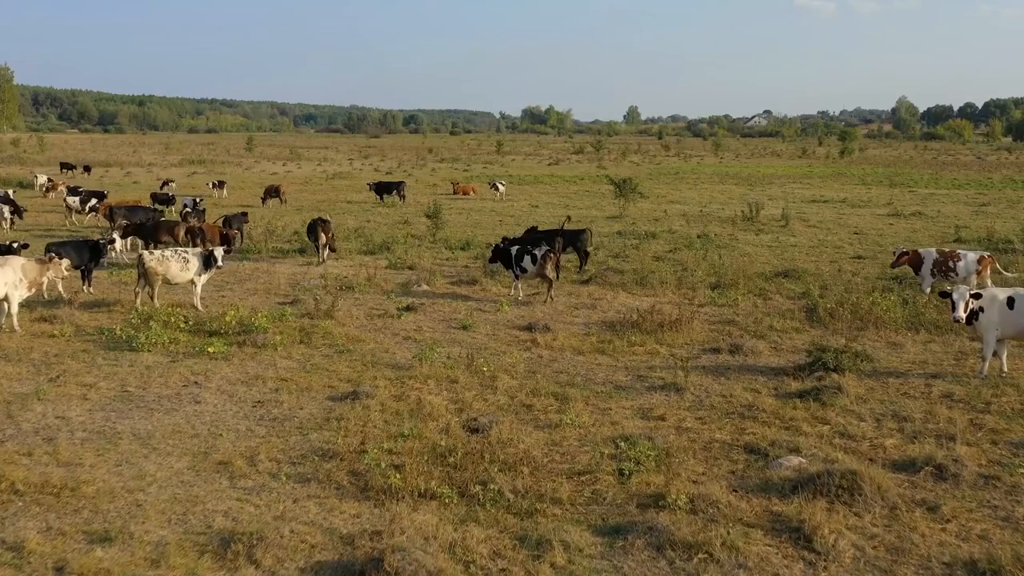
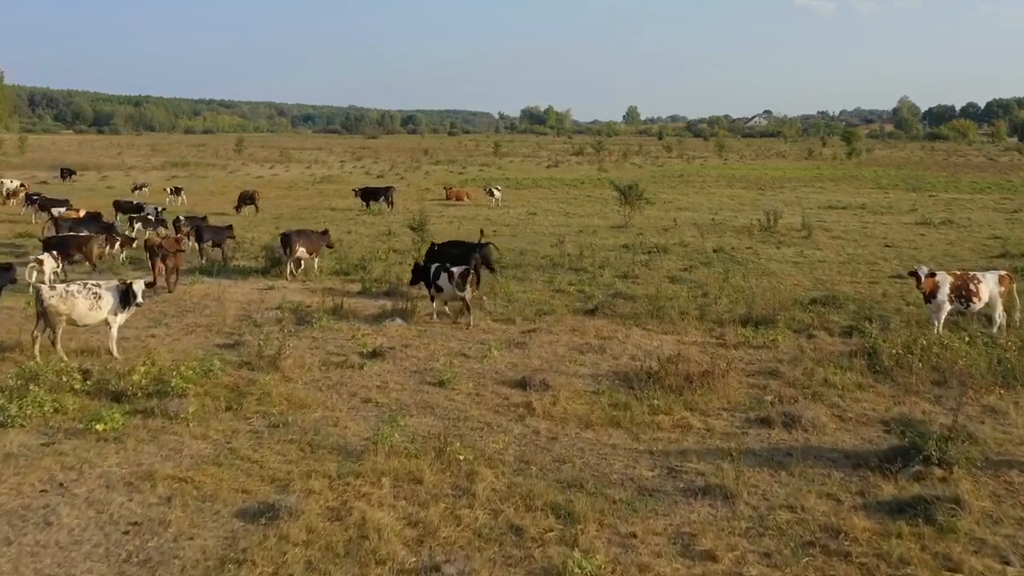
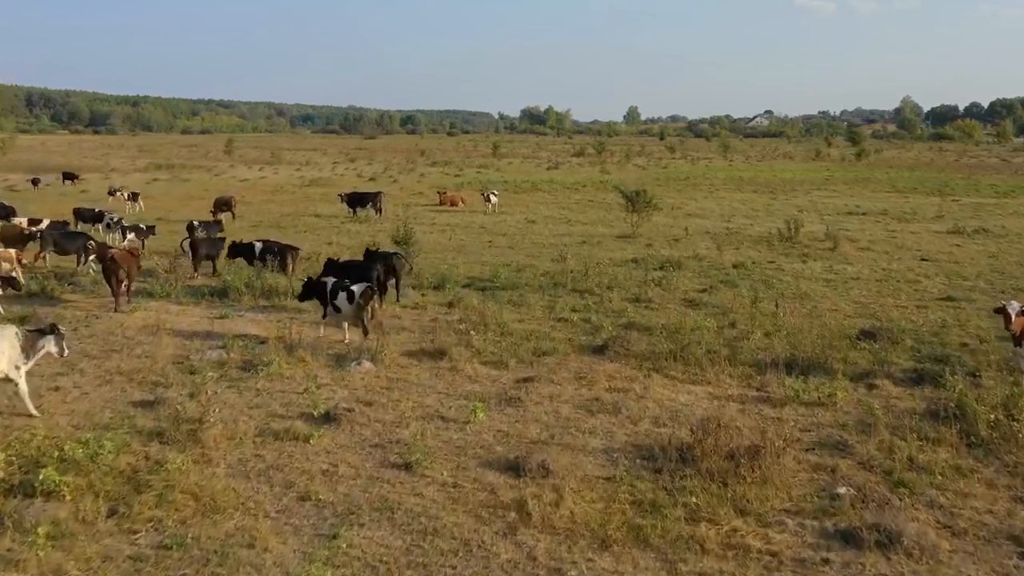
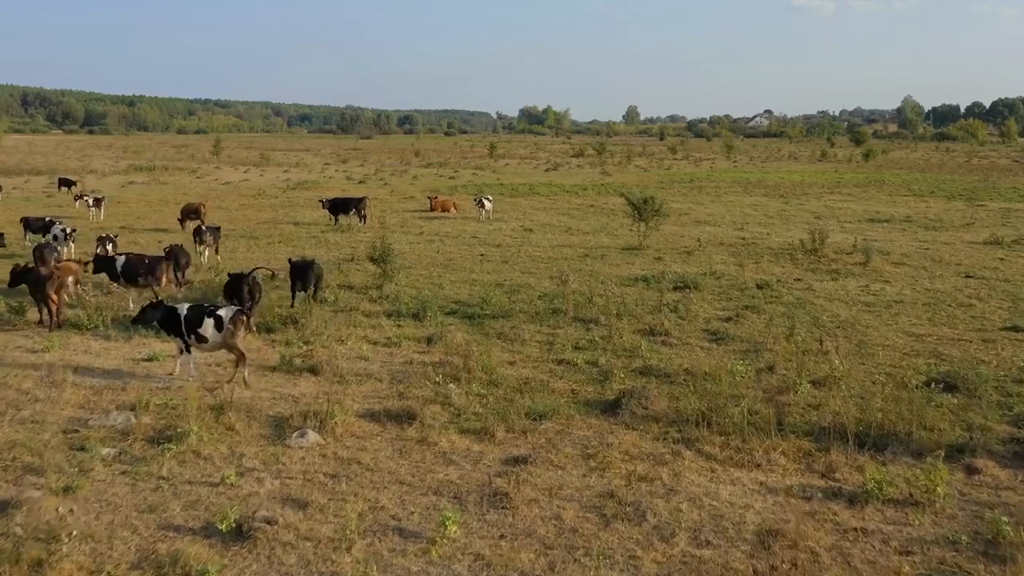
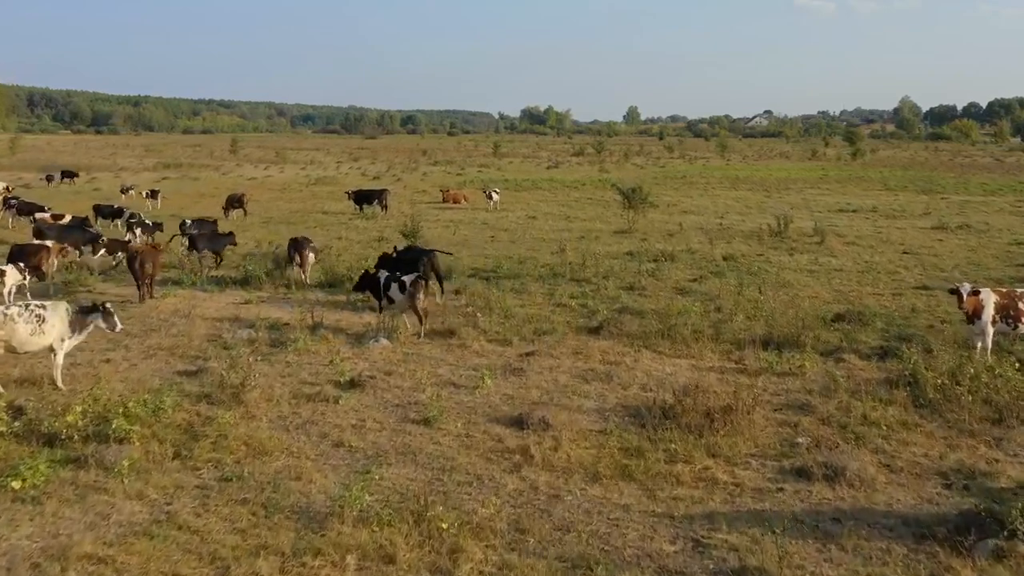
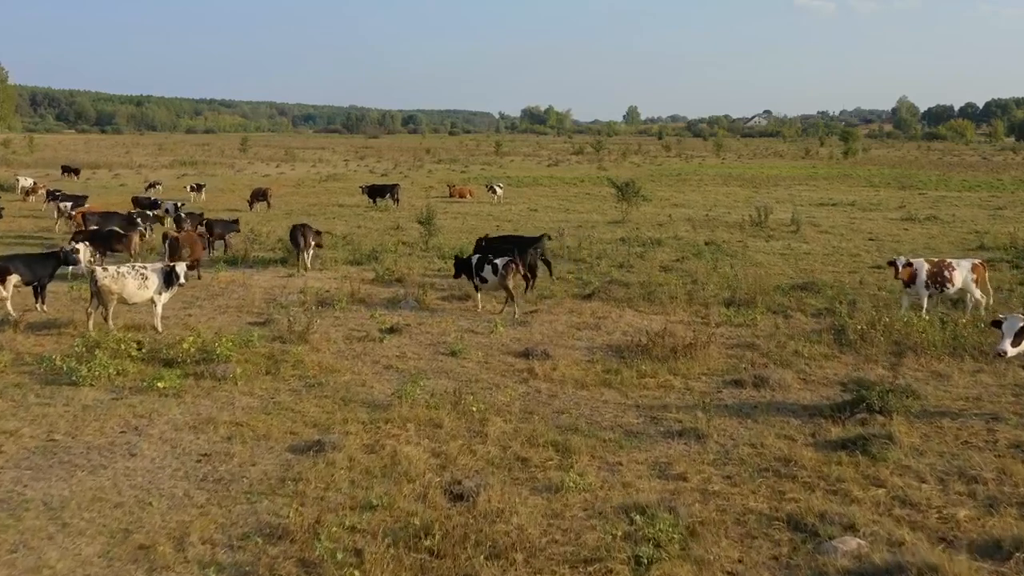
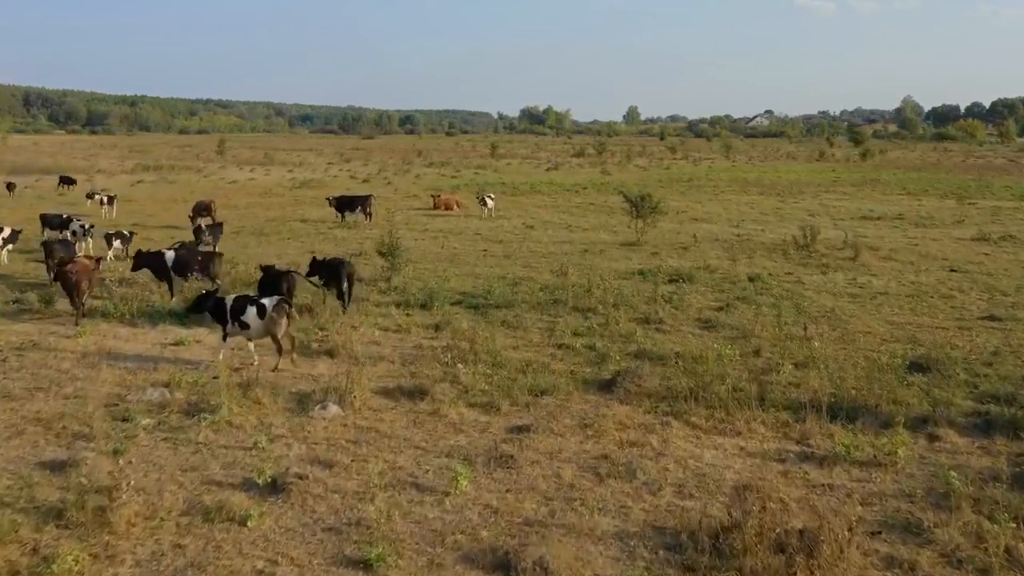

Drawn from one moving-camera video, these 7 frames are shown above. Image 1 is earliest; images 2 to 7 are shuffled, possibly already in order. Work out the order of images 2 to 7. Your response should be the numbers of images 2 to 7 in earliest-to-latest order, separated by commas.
6, 2, 5, 3, 7, 4
